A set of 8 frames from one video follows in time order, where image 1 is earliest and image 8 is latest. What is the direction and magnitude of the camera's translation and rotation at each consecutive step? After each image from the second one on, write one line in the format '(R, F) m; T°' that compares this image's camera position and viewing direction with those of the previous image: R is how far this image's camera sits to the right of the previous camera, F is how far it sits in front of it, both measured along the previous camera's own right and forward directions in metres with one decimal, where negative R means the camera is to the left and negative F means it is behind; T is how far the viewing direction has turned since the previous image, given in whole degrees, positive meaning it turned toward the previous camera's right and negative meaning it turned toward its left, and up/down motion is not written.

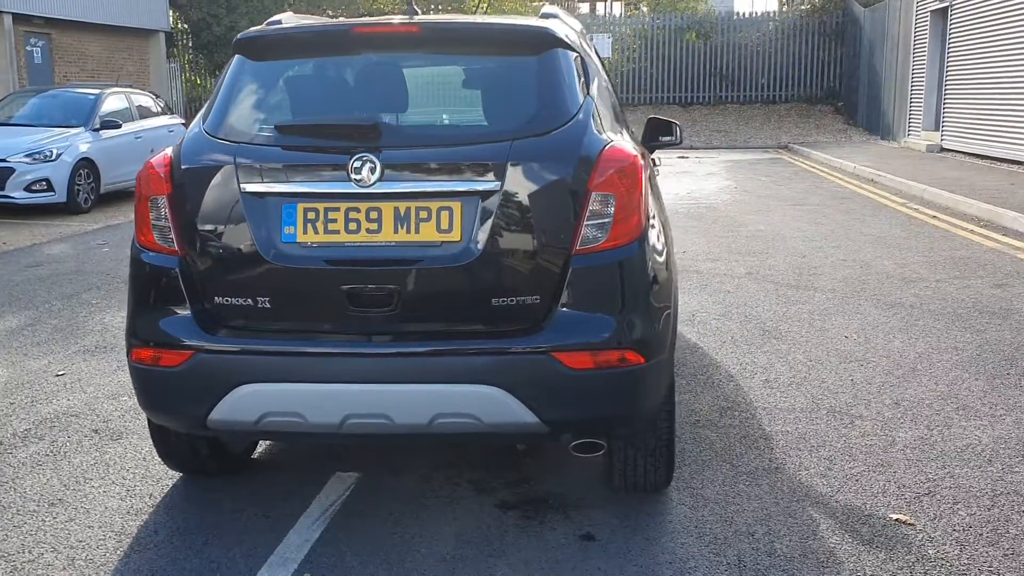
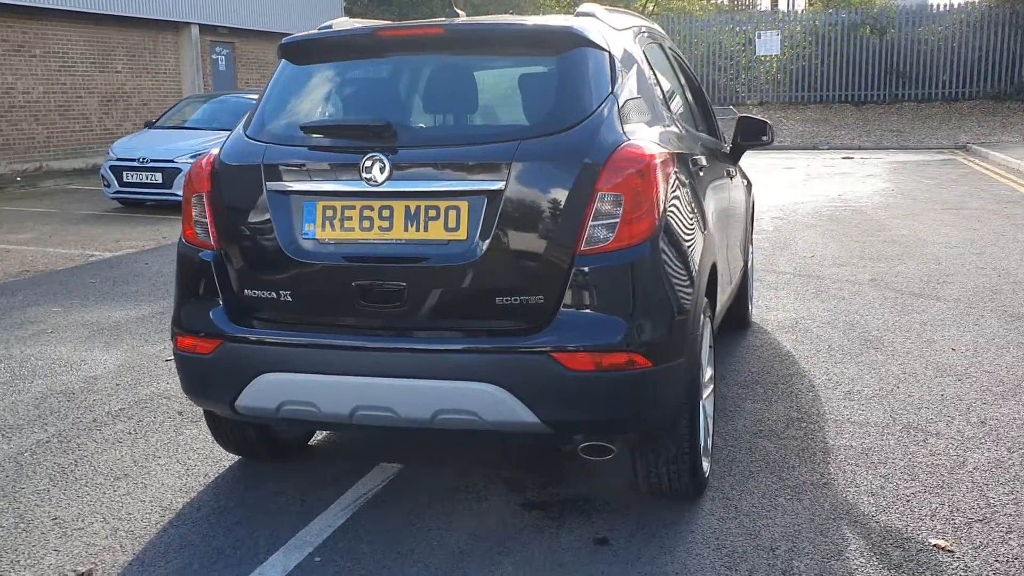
(+0.5, 0.0) m; -10°
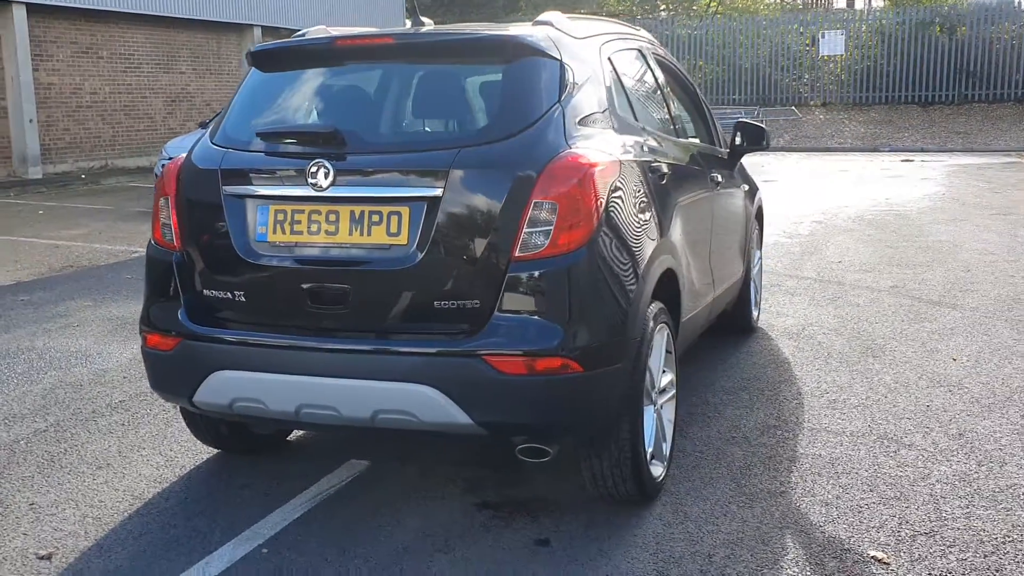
(+0.4, -0.1) m; -4°
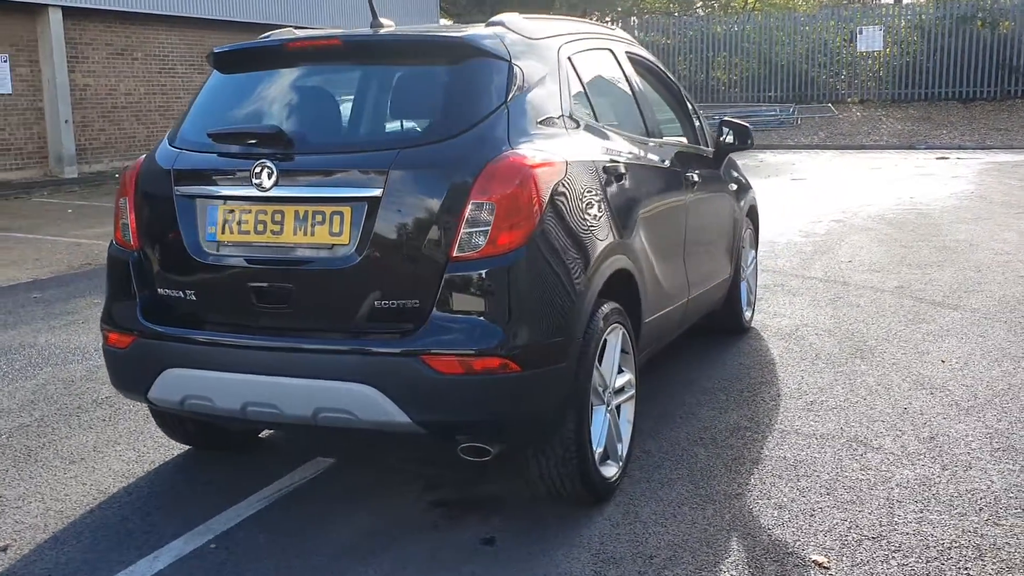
(+0.3, 0.0) m; -3°
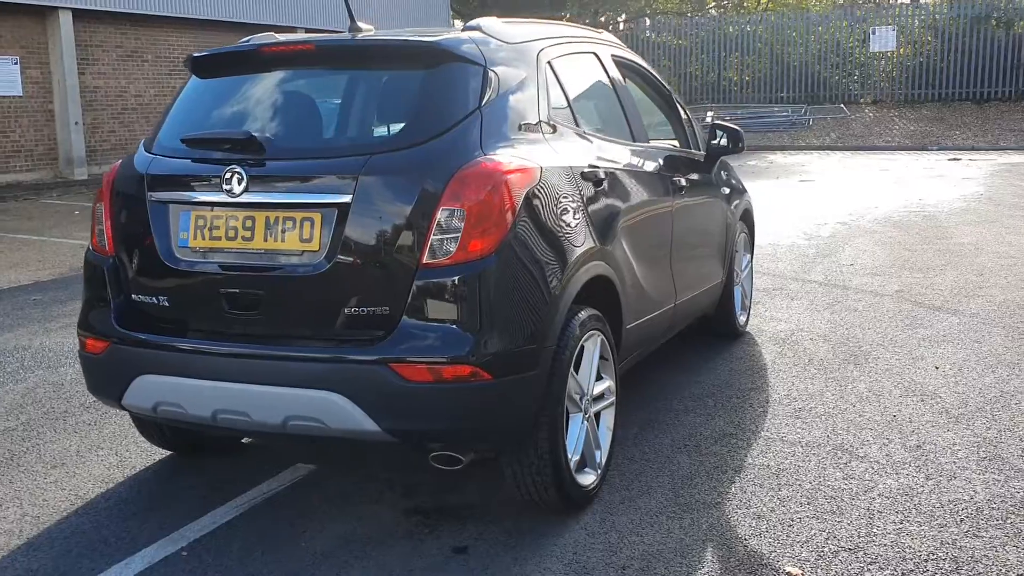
(+0.1, 0.0) m; -1°
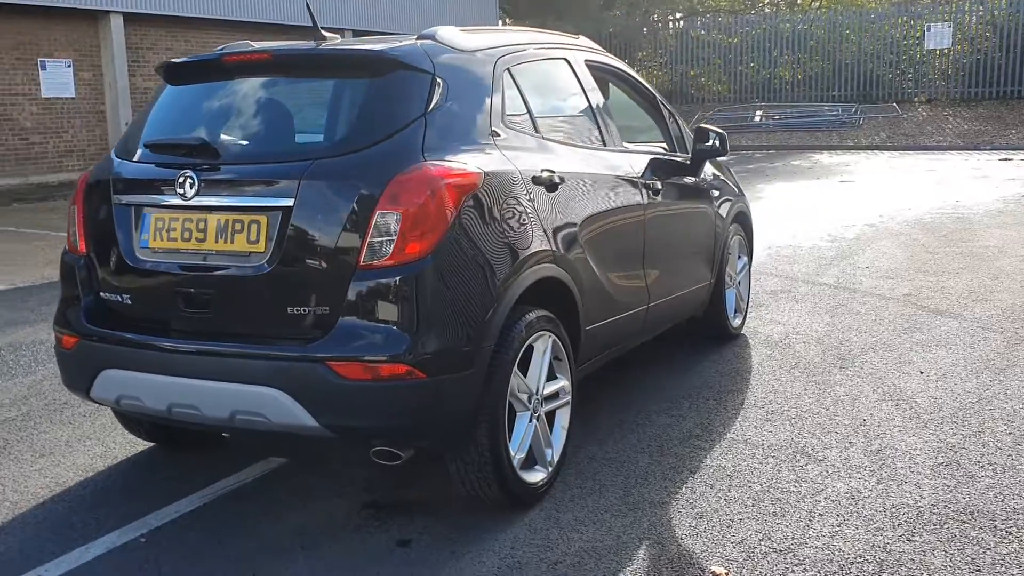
(+0.4, -0.1) m; -3°
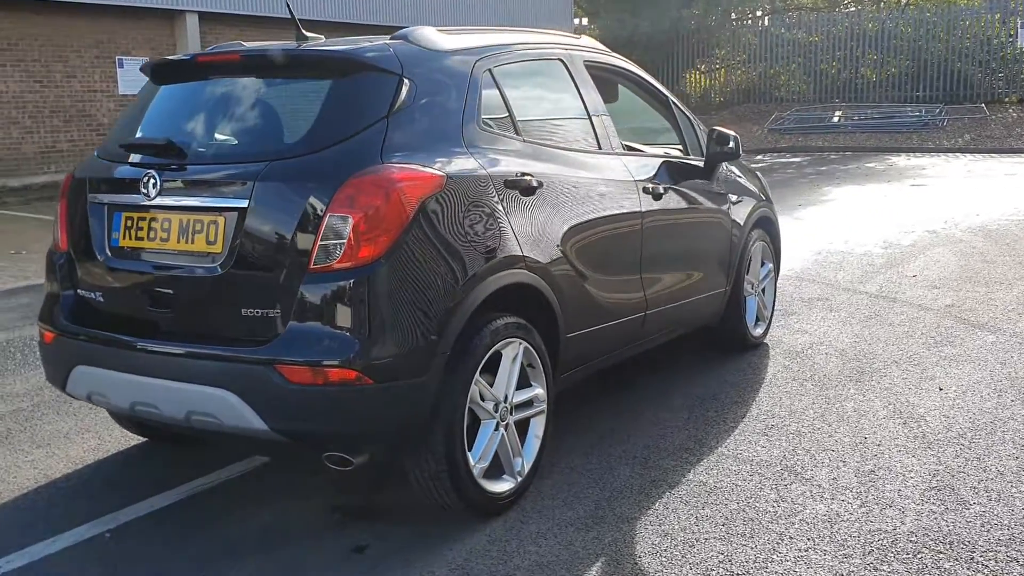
(+0.4, +0.1) m; -5°
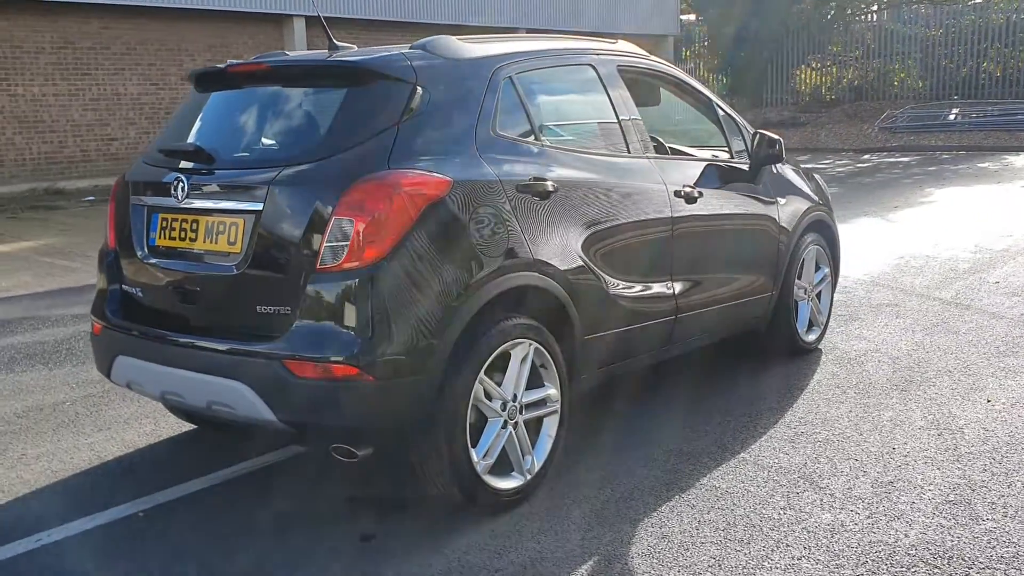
(+0.4, -0.1) m; -7°
